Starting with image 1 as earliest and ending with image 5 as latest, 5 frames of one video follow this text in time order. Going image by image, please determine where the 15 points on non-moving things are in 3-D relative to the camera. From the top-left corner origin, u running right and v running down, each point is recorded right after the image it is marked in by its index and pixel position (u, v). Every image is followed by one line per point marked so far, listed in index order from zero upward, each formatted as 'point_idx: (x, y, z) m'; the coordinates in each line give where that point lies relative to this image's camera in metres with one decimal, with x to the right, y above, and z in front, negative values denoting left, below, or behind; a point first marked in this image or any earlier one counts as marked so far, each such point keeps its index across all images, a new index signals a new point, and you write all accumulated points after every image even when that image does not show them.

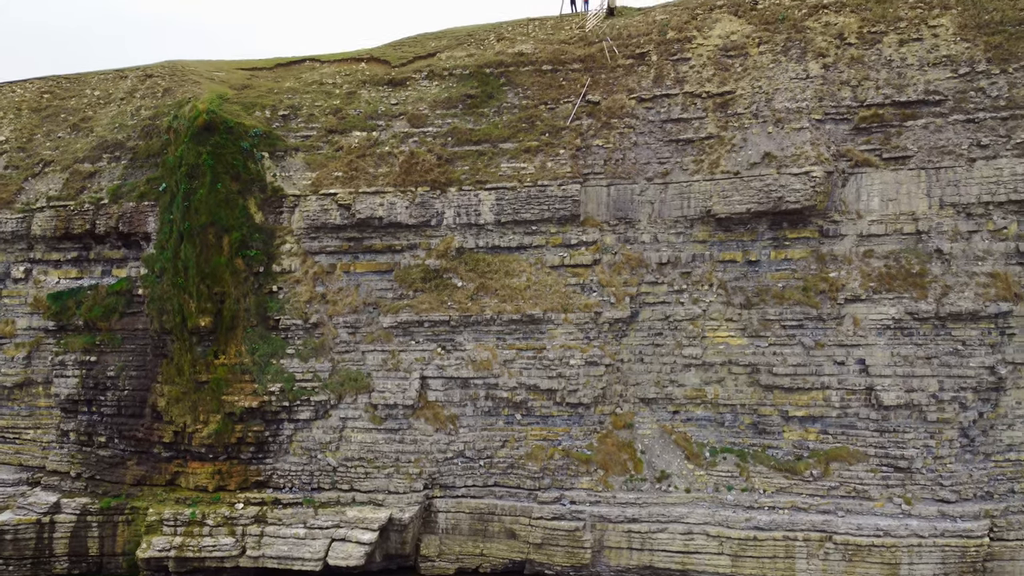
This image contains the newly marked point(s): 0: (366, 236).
0: (-2.4, +0.9, +14.1) m
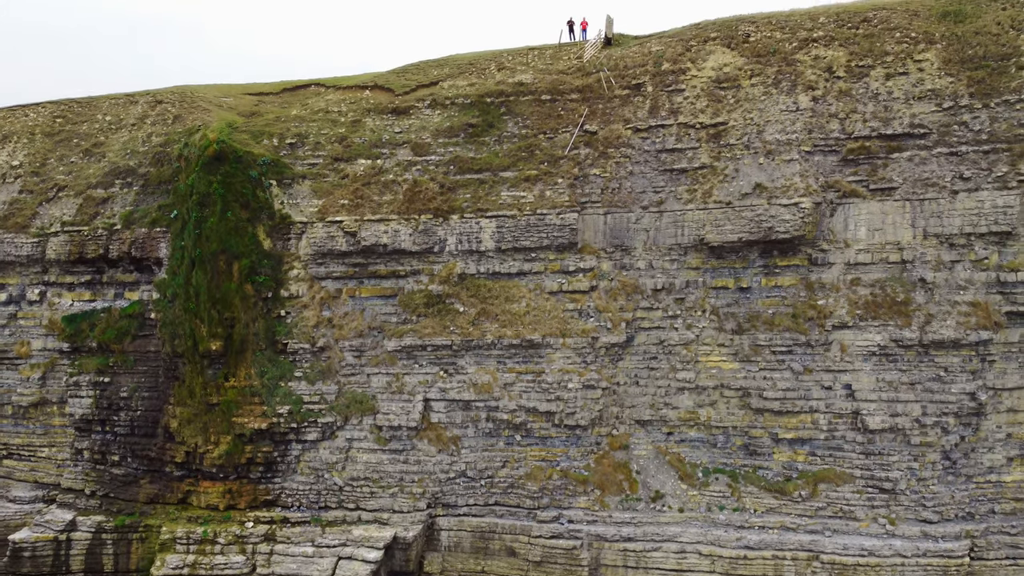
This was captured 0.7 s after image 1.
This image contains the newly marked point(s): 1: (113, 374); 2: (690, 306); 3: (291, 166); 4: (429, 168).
0: (-2.4, +0.5, +14.6) m
1: (-7.1, -1.5, +15.2) m
2: (+2.9, -0.3, +13.9) m
3: (-4.0, +2.2, +15.4) m
4: (-1.5, +2.1, +15.2) m
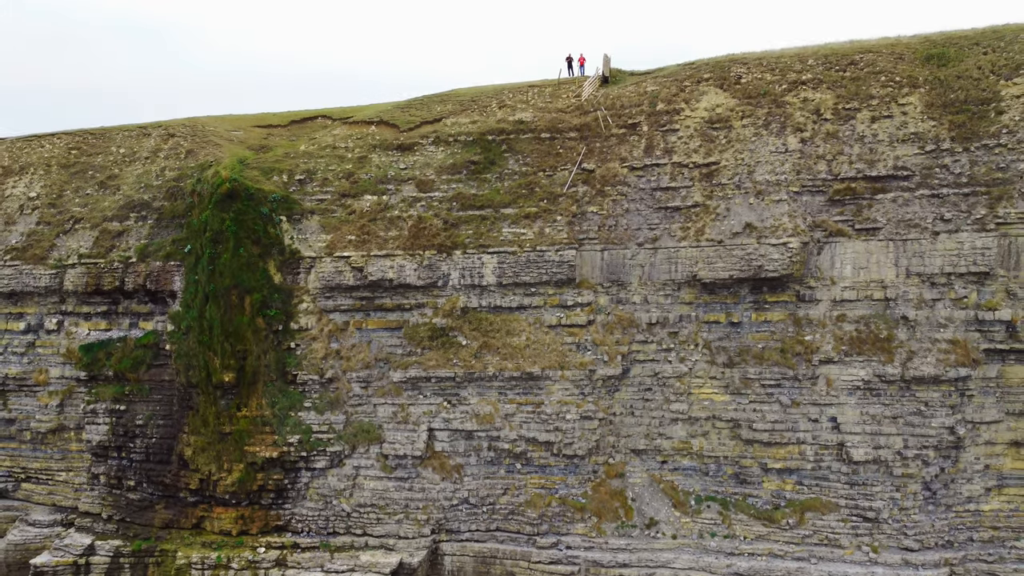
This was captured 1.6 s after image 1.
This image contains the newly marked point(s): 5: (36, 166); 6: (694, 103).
0: (-2.4, -0.1, +15.2) m
1: (-7.0, -2.1, +15.8) m
2: (+2.9, -0.9, +14.5) m
3: (-4.0, +1.6, +16.0) m
4: (-1.4, +1.5, +15.8) m
5: (-10.5, +2.7, +18.9) m
6: (+3.4, +3.4, +15.9) m
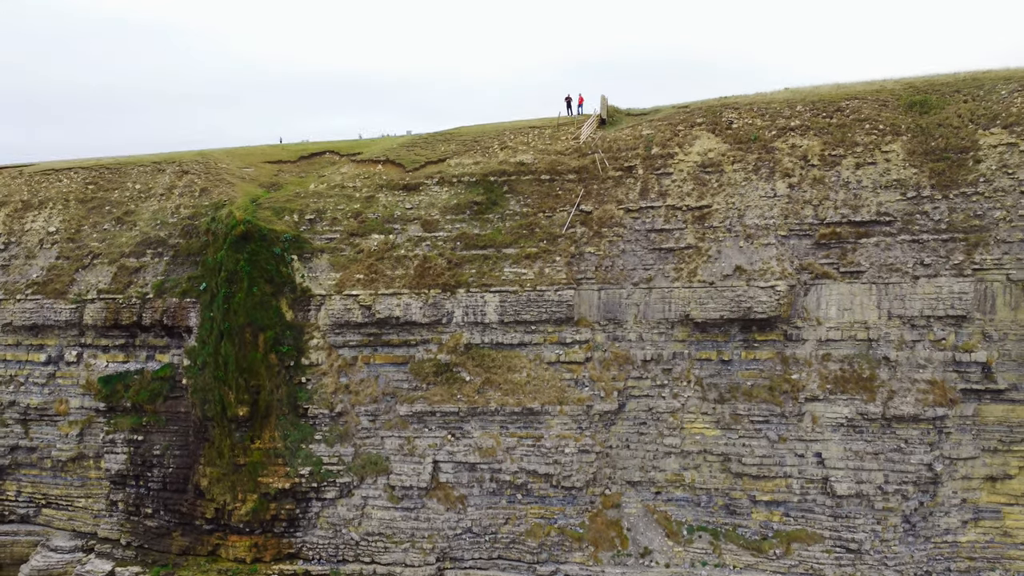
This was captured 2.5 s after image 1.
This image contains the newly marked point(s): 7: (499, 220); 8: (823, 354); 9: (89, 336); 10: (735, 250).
0: (-2.4, -0.8, +15.9) m
1: (-7.0, -2.8, +16.5) m
2: (+2.9, -1.5, +15.2) m
3: (-3.9, +0.9, +16.7) m
4: (-1.4, +0.9, +16.5) m
5: (-10.5, +2.0, +19.6) m
6: (+3.4, +2.7, +16.6) m
7: (-0.3, +1.3, +16.7) m
8: (+5.3, -1.1, +14.6) m
9: (-8.6, -1.0, +17.4) m
10: (+4.0, +0.7, +15.3) m
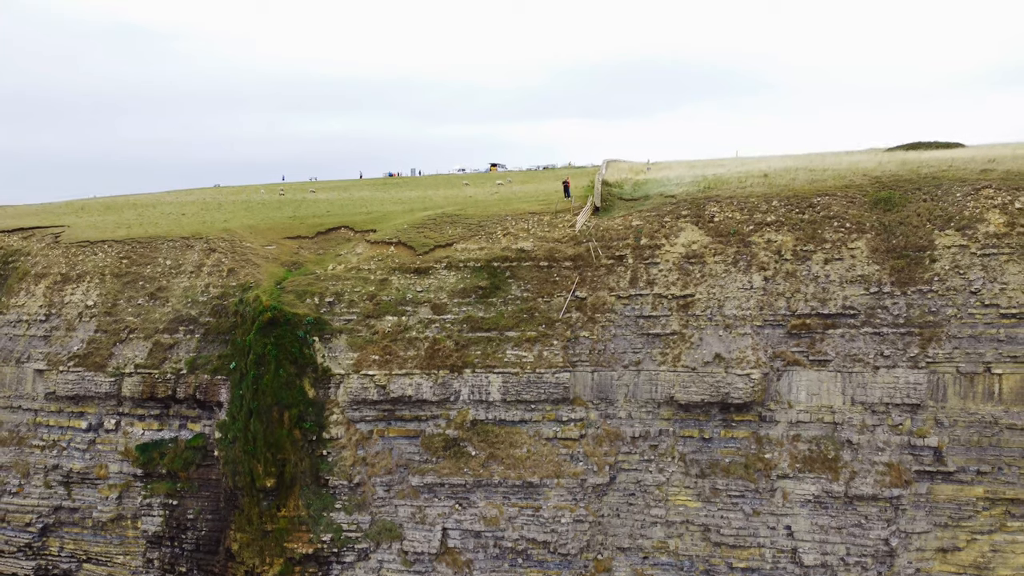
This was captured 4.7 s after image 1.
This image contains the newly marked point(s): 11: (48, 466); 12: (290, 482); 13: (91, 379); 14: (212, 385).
0: (-2.3, -2.4, +17.6) m
1: (-7.0, -4.4, +18.1) m
2: (+2.9, -3.2, +16.8) m
3: (-3.9, -0.7, +18.4) m
4: (-1.4, -0.8, +18.1) m
5: (-10.4, +0.3, +21.3) m
6: (+3.4, +1.1, +18.3) m
7: (-0.2, -0.3, +18.3) m
8: (+5.3, -2.8, +16.2) m
9: (-8.6, -2.6, +19.1) m
10: (+4.0, -1.0, +16.9) m
11: (-10.4, -4.0, +19.3) m
12: (-4.4, -3.8, +17.0) m
13: (-9.4, -2.0, +19.1) m
14: (-6.3, -2.0, +18.1) m
